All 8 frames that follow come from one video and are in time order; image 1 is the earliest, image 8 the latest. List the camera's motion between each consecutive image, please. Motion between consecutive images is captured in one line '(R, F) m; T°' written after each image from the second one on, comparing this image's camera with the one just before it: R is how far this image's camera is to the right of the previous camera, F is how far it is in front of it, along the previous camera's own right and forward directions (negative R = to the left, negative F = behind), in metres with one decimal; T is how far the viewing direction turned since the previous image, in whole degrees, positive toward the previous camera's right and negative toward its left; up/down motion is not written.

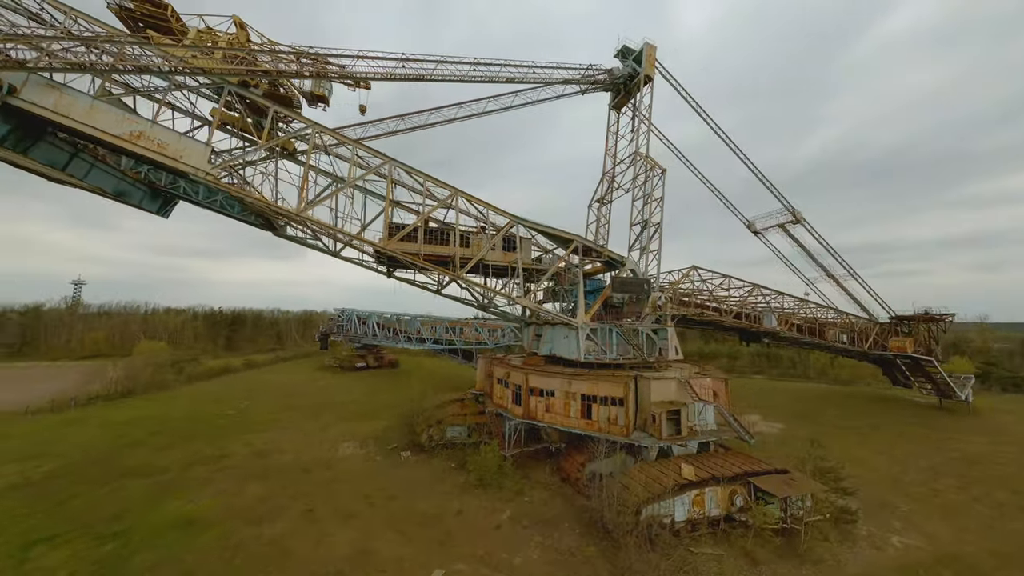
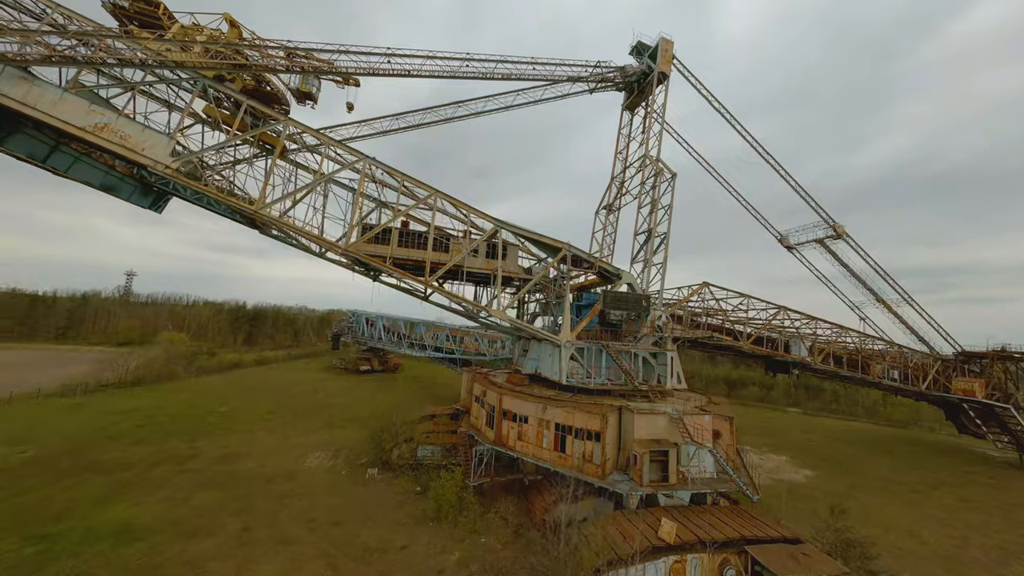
(+3.0, +2.1) m; -5°
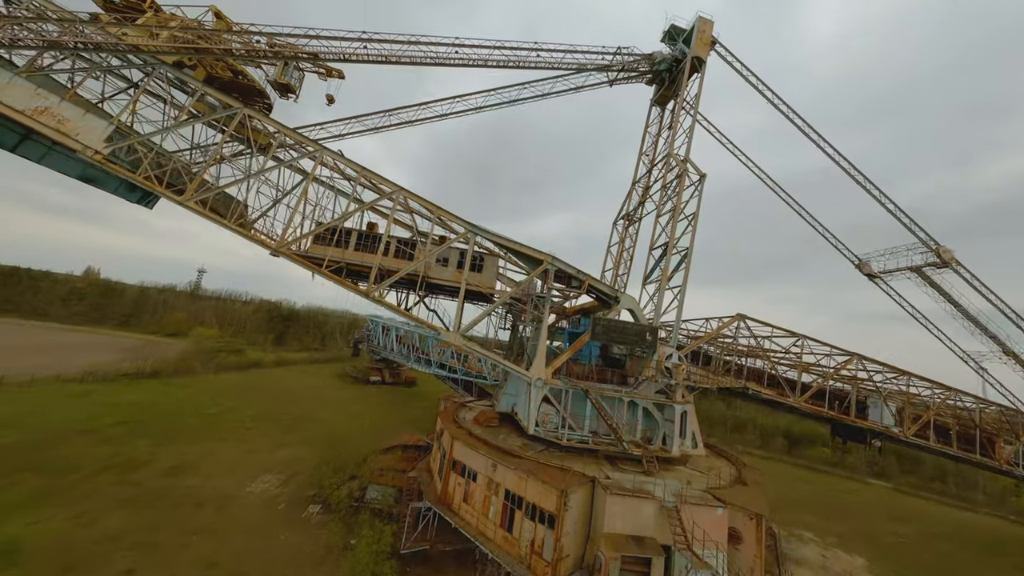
(+3.9, +4.1) m; -8°
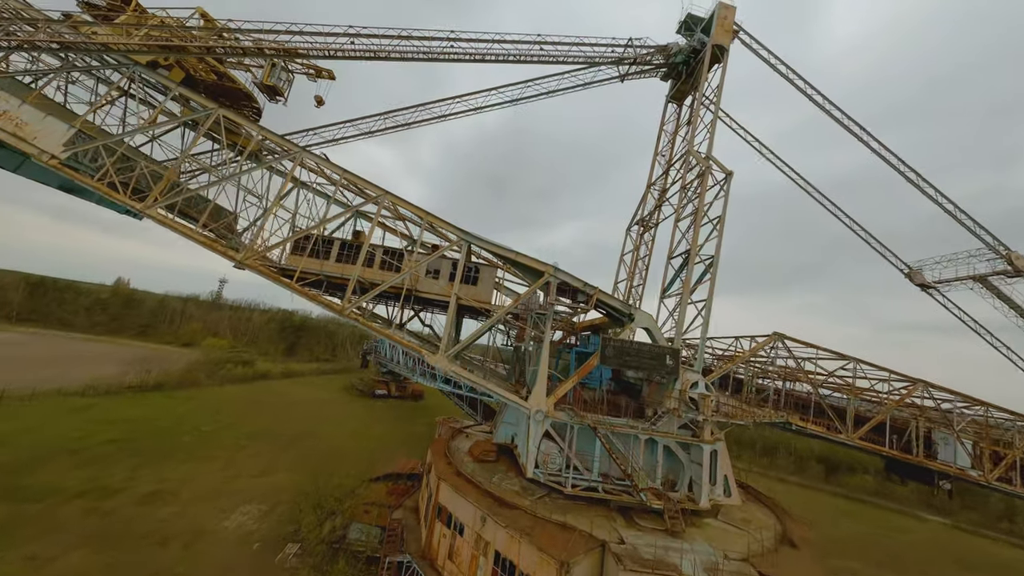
(+0.8, +2.1) m; -3°
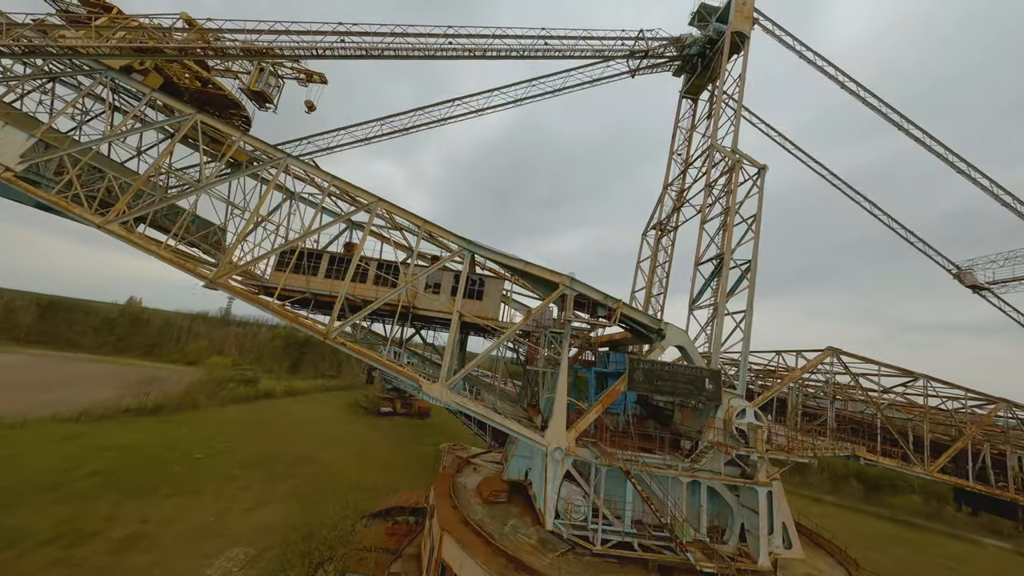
(-0.1, +1.8) m; -1°
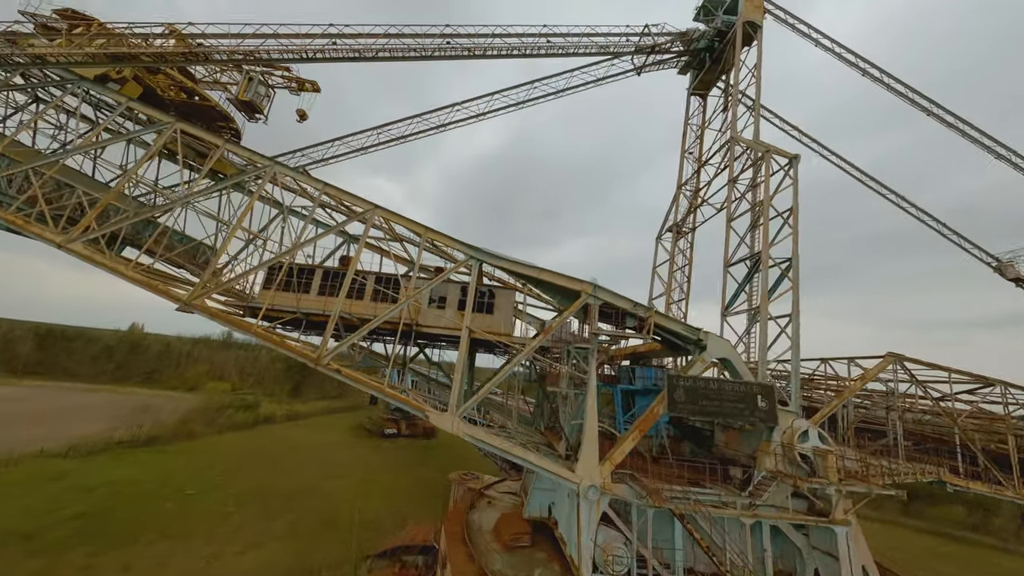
(-0.4, +1.5) m; 0°
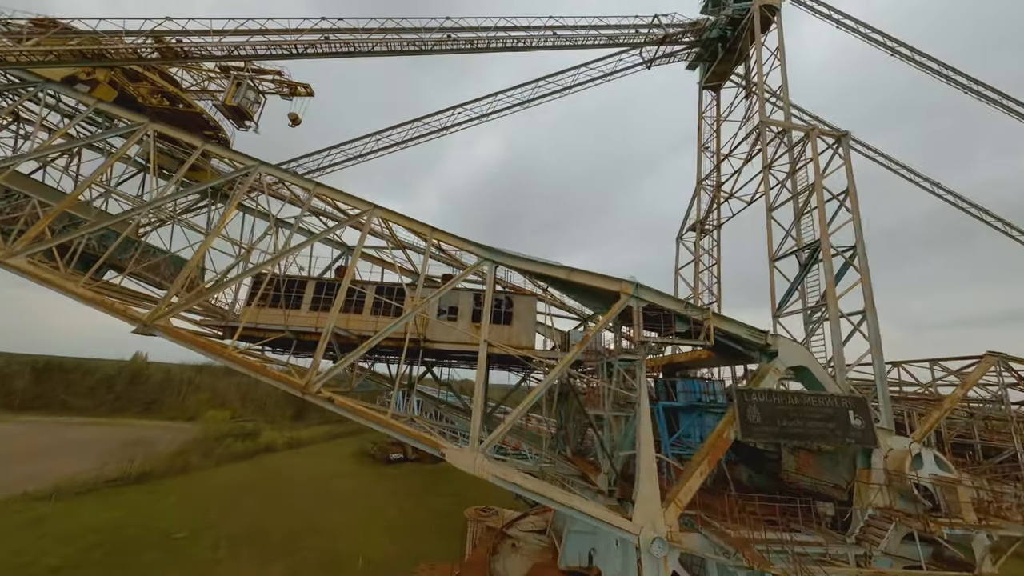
(-0.6, +1.7) m; 0°
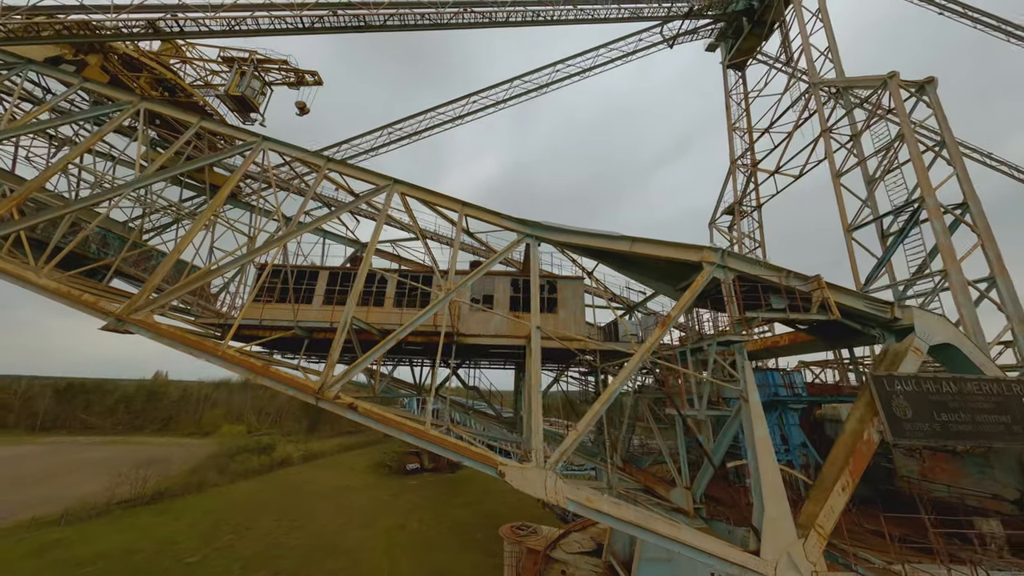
(-1.0, +1.6) m; -1°
